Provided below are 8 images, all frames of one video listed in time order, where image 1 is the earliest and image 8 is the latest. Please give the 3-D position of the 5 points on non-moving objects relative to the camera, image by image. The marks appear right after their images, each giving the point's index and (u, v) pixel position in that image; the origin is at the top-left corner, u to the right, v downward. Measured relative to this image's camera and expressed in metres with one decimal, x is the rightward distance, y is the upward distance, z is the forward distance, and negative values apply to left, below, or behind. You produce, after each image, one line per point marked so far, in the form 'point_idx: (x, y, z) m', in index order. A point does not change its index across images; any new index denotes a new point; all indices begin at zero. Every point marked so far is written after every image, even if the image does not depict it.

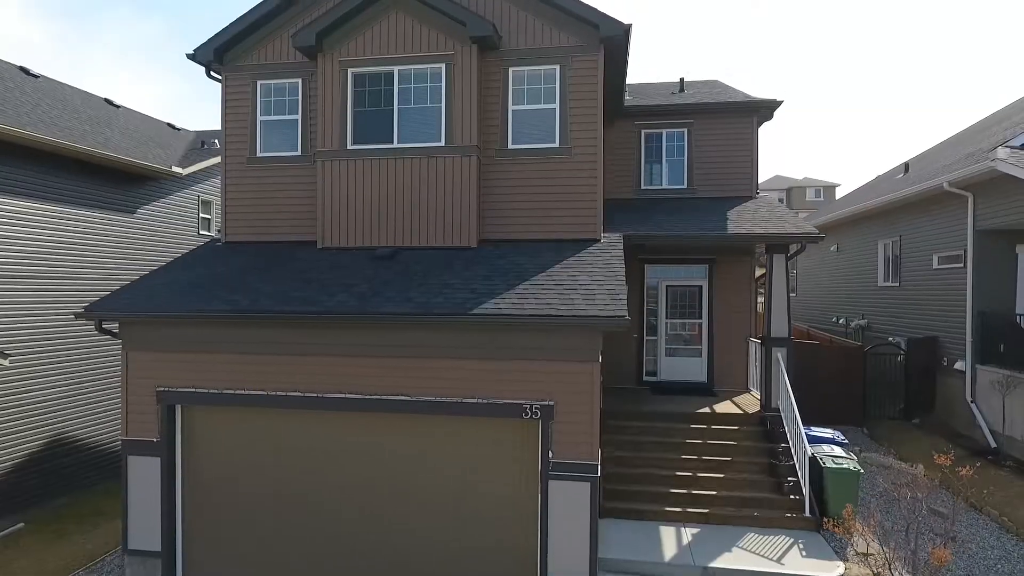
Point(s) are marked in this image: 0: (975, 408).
0: (+9.7, -2.5, +13.0) m
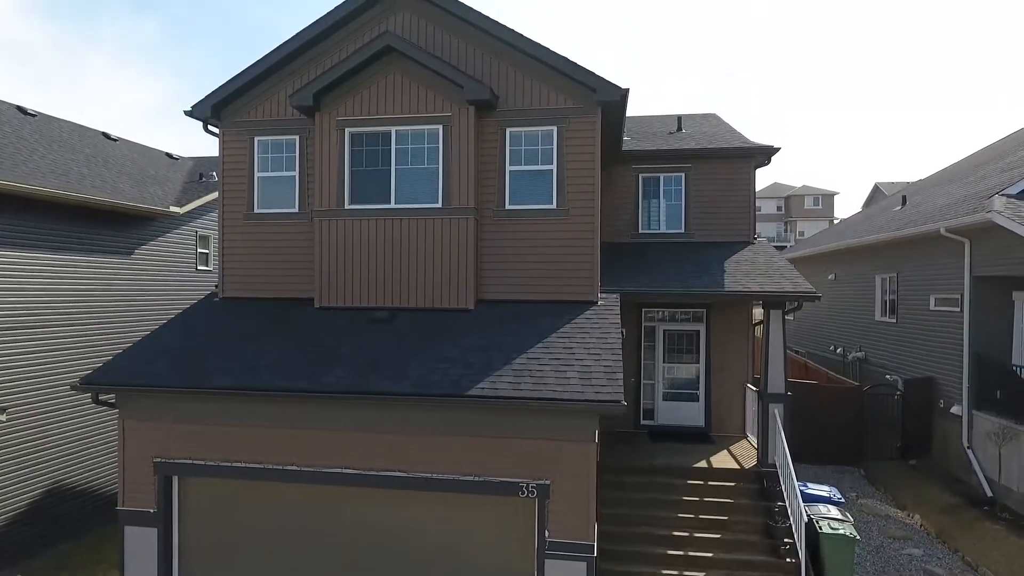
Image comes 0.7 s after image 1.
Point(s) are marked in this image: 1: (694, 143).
0: (+9.6, -3.5, +13.0) m
1: (+4.0, +3.2, +13.8) m
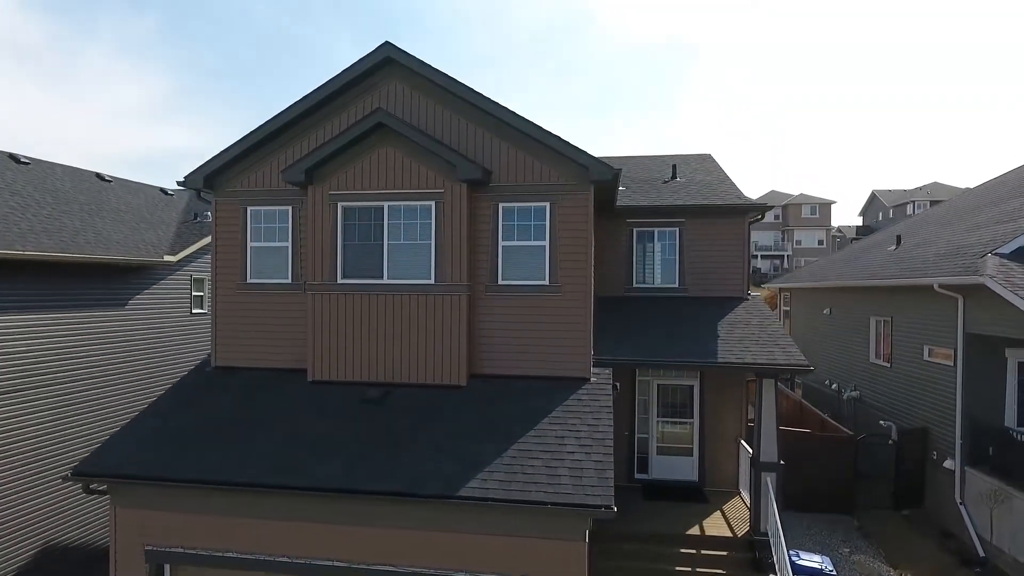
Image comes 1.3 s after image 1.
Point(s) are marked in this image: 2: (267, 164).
0: (+9.5, -4.7, +13.1) m
1: (+3.9, +2.0, +13.8) m
2: (-4.0, +2.1, +10.3) m
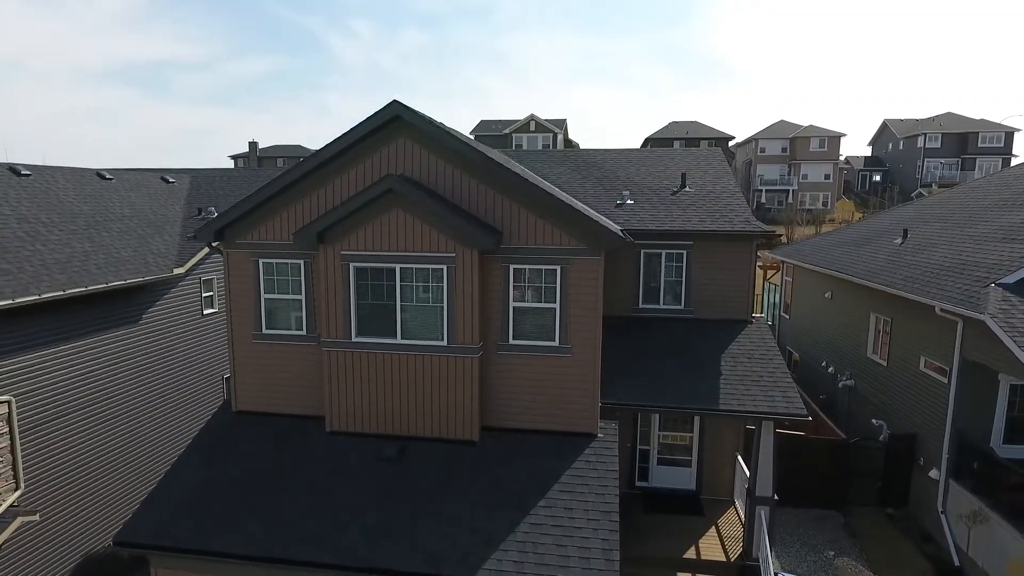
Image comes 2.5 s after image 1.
0: (+9.7, -5.2, +13.9) m
1: (+4.1, +1.5, +13.8) m
2: (-3.9, +1.2, +10.3) m
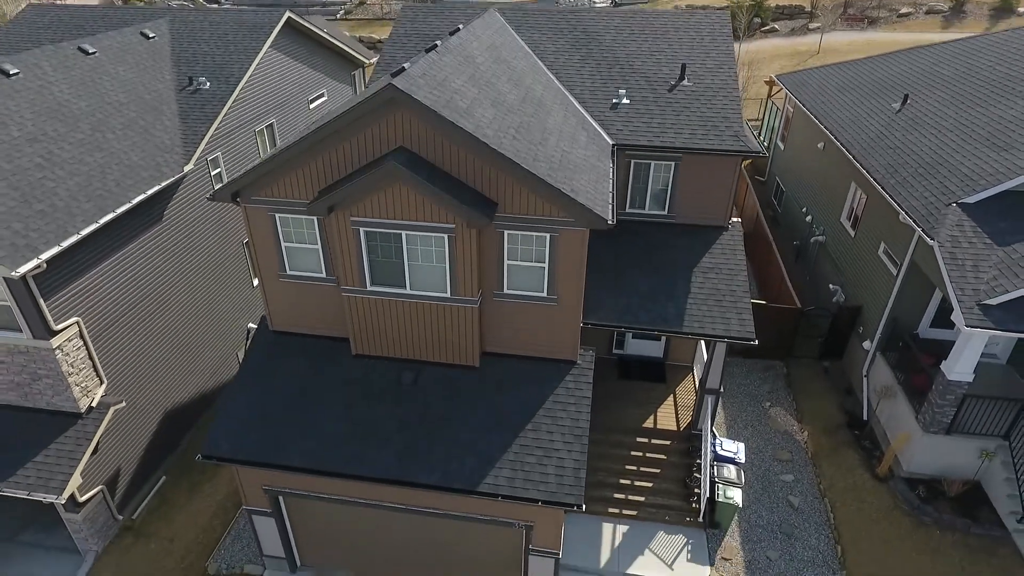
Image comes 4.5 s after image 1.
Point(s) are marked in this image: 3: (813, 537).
0: (+9.5, -2.5, +16.8) m
1: (+4.0, +3.6, +14.1) m
2: (-4.0, +1.9, +11.0) m
3: (+6.7, -5.5, +13.8) m
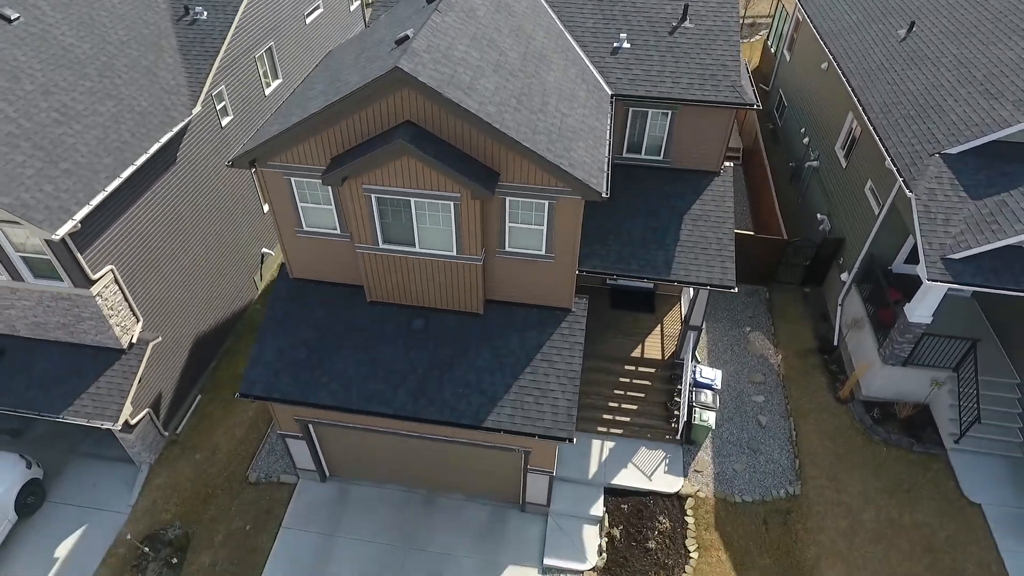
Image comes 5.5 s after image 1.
0: (+9.5, -0.7, +18.2) m
1: (+4.0, +4.8, +14.3) m
2: (-4.0, +2.6, +11.6) m
3: (+6.7, -4.1, +15.7) m
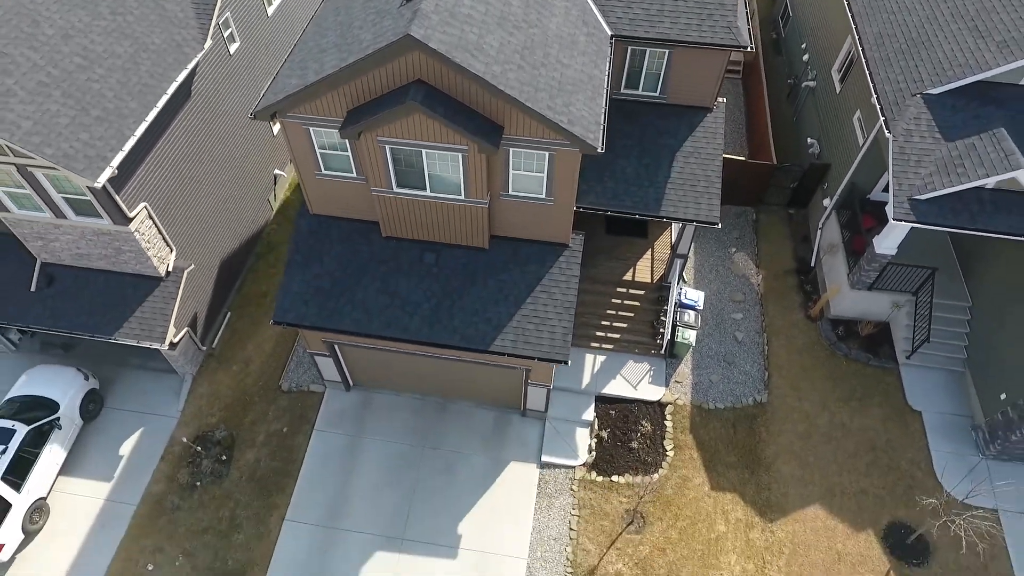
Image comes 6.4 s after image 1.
0: (+9.6, +1.6, +19.5) m
1: (+4.1, +6.4, +14.7) m
2: (-3.9, +3.7, +12.5) m
3: (+6.7, -2.2, +17.7) m
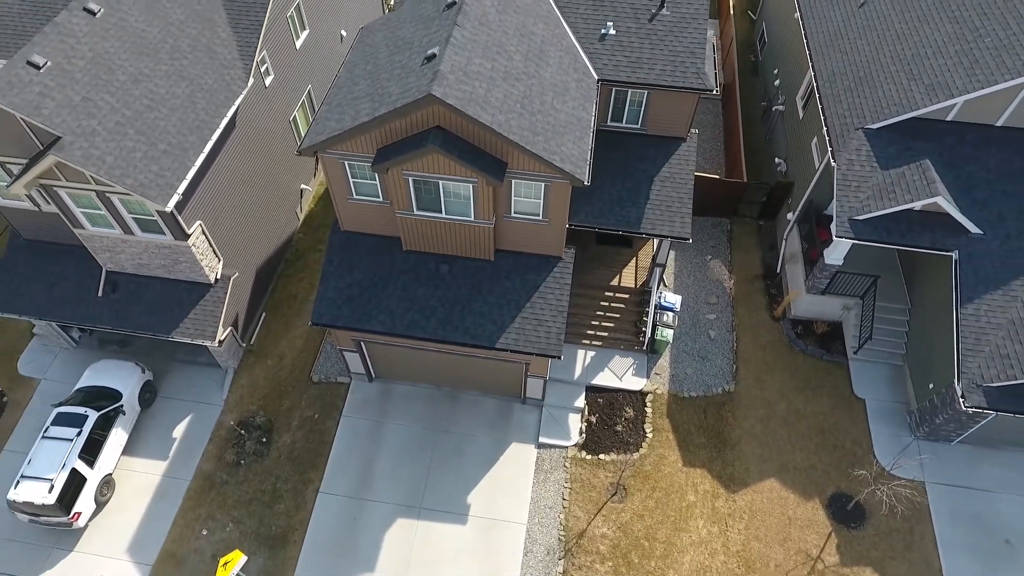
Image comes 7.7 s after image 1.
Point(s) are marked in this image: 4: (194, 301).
0: (+9.6, +1.5, +22.1) m
1: (+4.1, +6.2, +17.3) m
2: (-3.8, +3.5, +15.1) m
3: (+6.8, -2.3, +20.4) m
4: (-9.7, -0.4, +19.0) m
